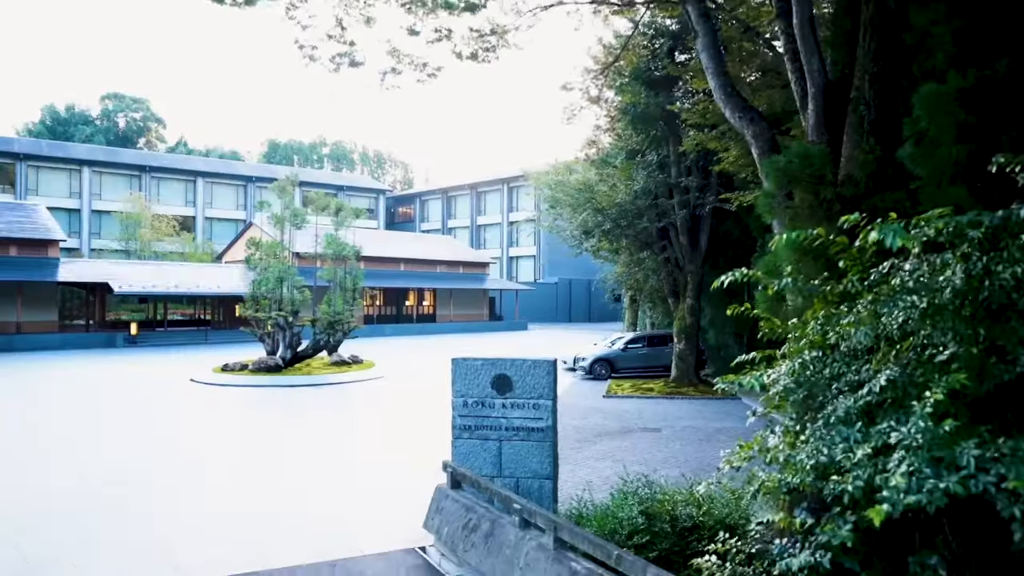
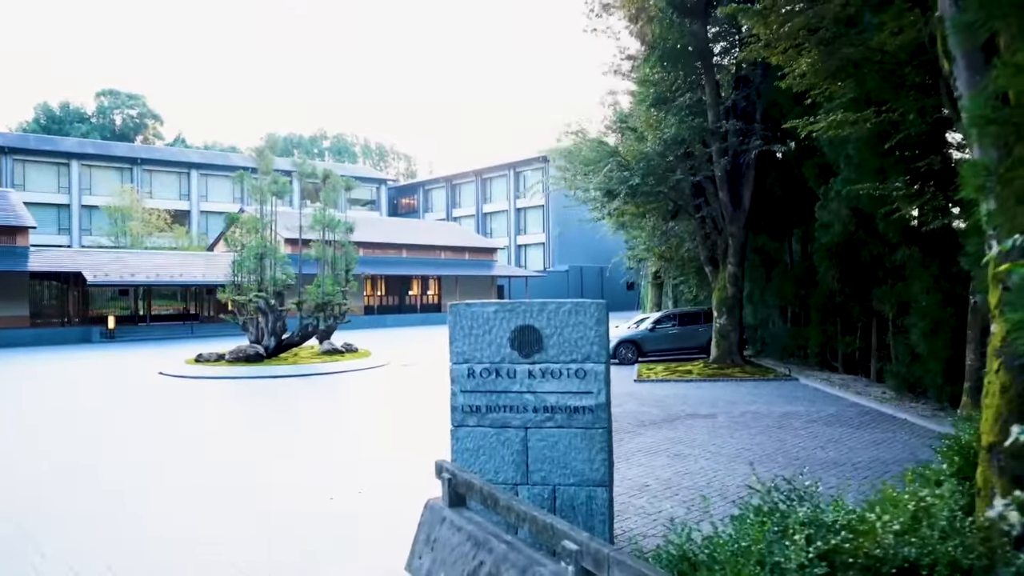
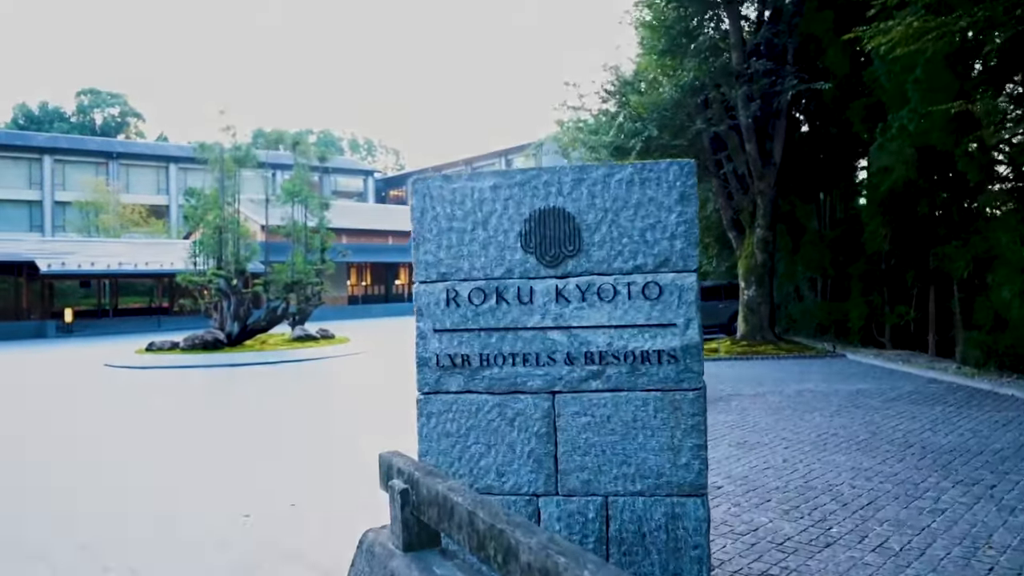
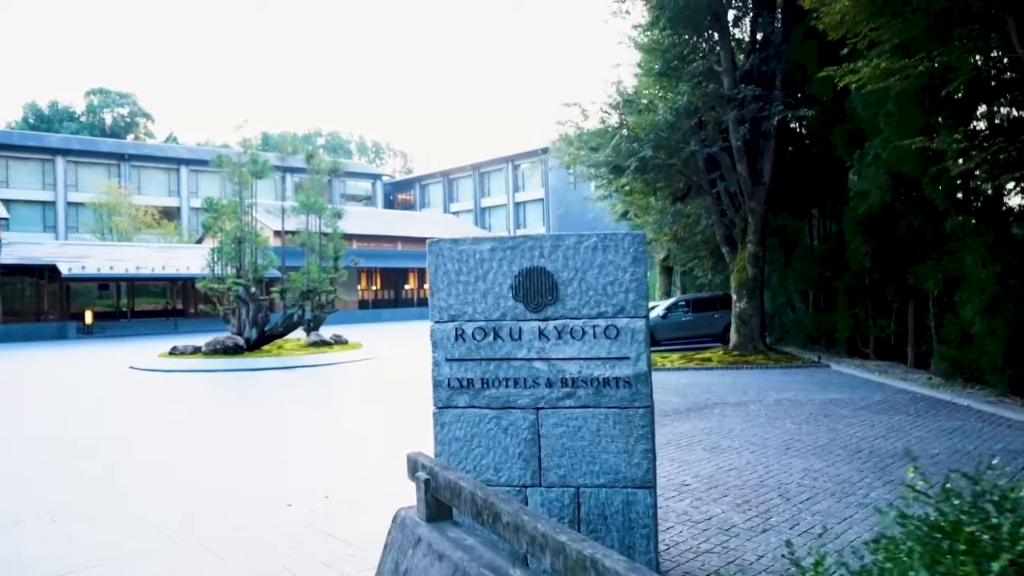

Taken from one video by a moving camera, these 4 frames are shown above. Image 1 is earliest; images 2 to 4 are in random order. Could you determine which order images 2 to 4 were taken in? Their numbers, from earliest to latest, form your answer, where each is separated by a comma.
2, 4, 3
